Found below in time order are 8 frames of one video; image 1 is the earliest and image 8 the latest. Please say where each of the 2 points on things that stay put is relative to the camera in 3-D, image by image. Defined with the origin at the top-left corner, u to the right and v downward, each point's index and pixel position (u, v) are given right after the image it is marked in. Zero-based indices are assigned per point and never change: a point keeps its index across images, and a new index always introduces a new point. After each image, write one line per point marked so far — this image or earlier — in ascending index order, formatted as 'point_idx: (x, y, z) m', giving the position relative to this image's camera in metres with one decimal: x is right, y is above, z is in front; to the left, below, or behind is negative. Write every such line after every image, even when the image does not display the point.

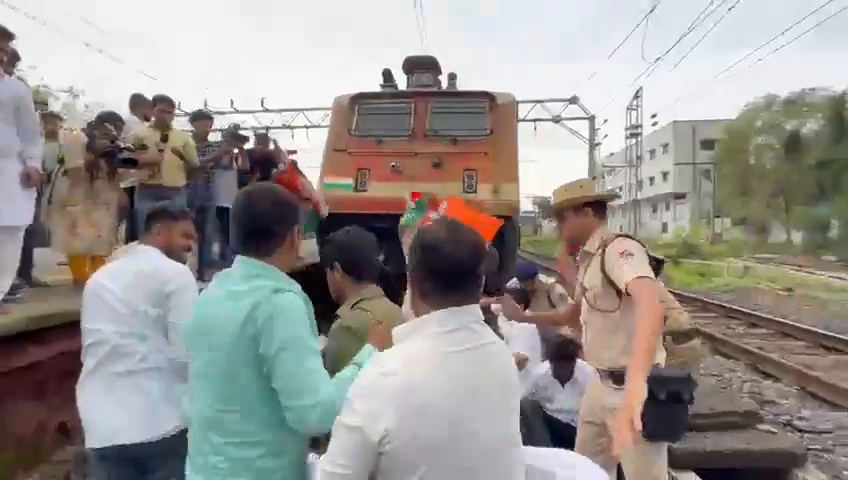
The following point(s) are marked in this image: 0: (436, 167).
0: (+0.3, +1.8, +9.8) m
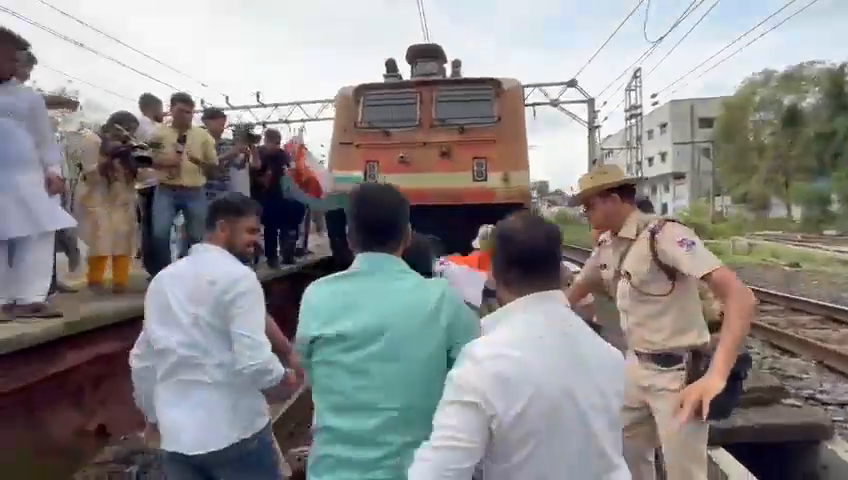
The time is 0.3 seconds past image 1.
0: (+0.5, +2.0, +9.8) m
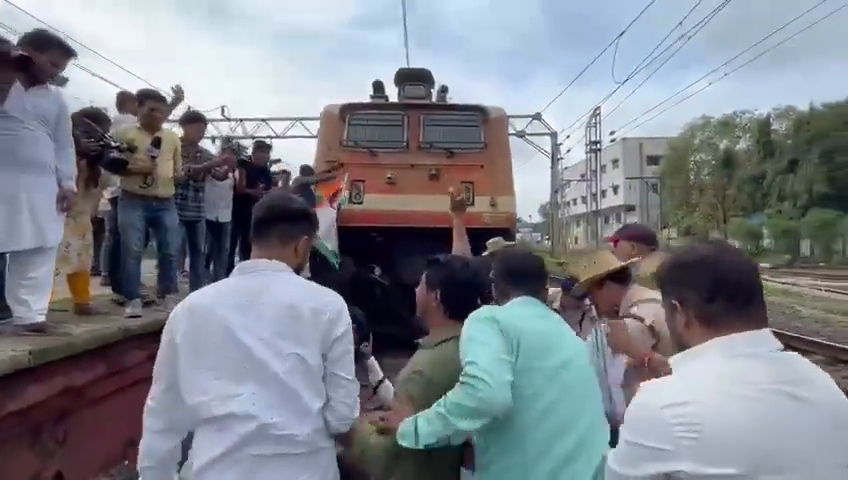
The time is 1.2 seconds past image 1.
0: (+0.2, +1.5, +9.7) m
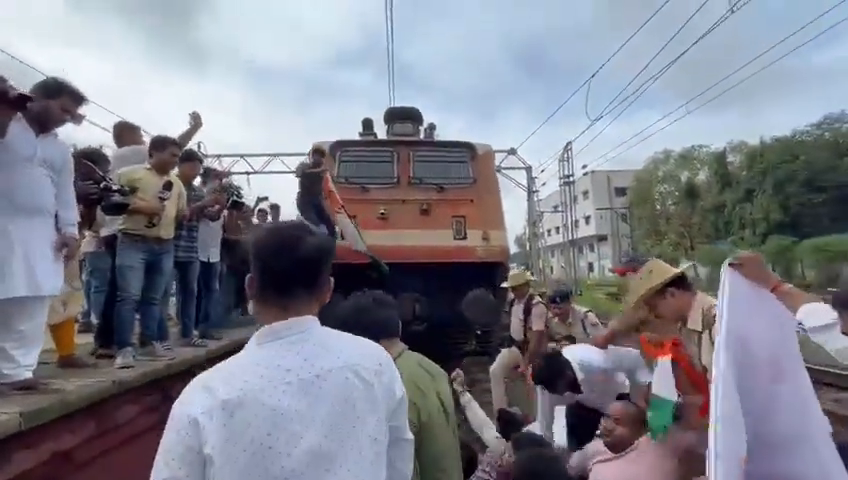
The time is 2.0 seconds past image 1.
0: (0.0, +0.6, +9.8) m
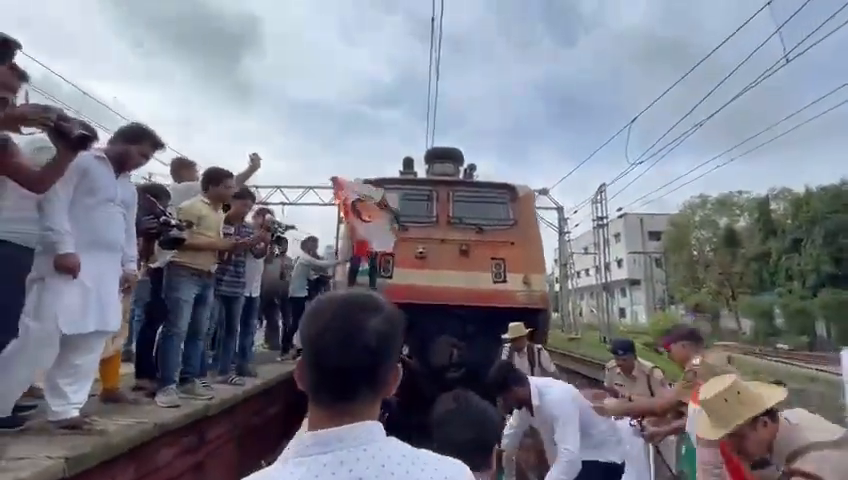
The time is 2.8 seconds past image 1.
0: (+0.9, -0.4, +9.6) m
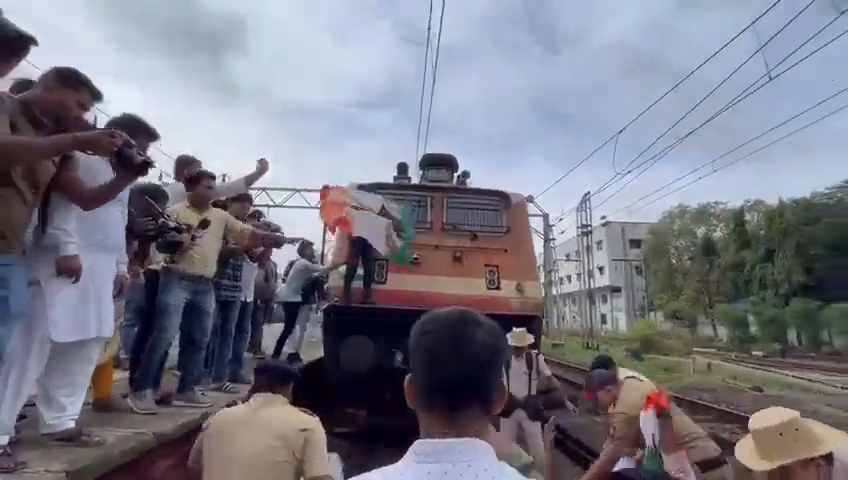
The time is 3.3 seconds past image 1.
0: (+0.8, -0.5, +9.6) m
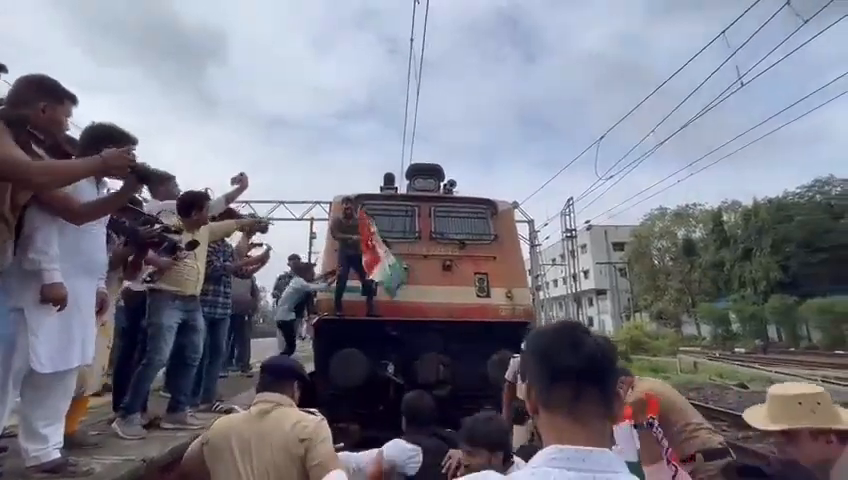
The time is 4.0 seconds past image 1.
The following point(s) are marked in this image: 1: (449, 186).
0: (+0.6, -0.7, +9.6) m
1: (+0.8, +1.6, +11.7) m
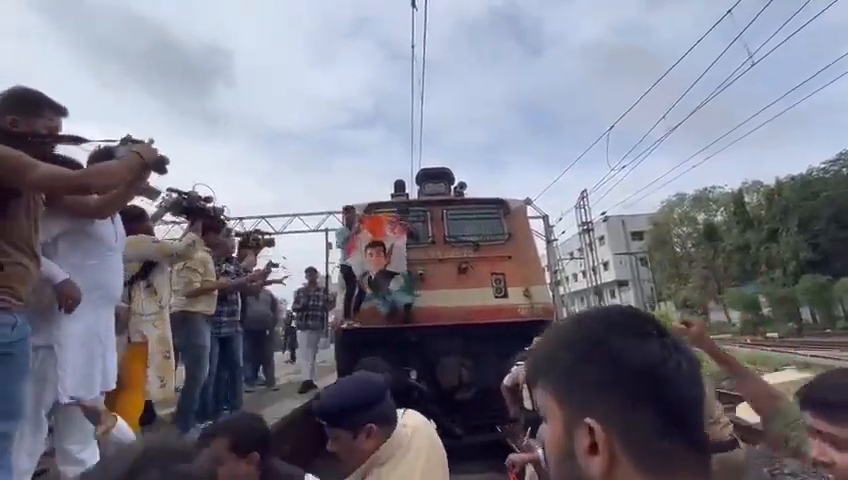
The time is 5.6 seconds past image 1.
0: (+0.9, -0.8, +9.6) m
1: (+1.1, +1.5, +11.7) m
